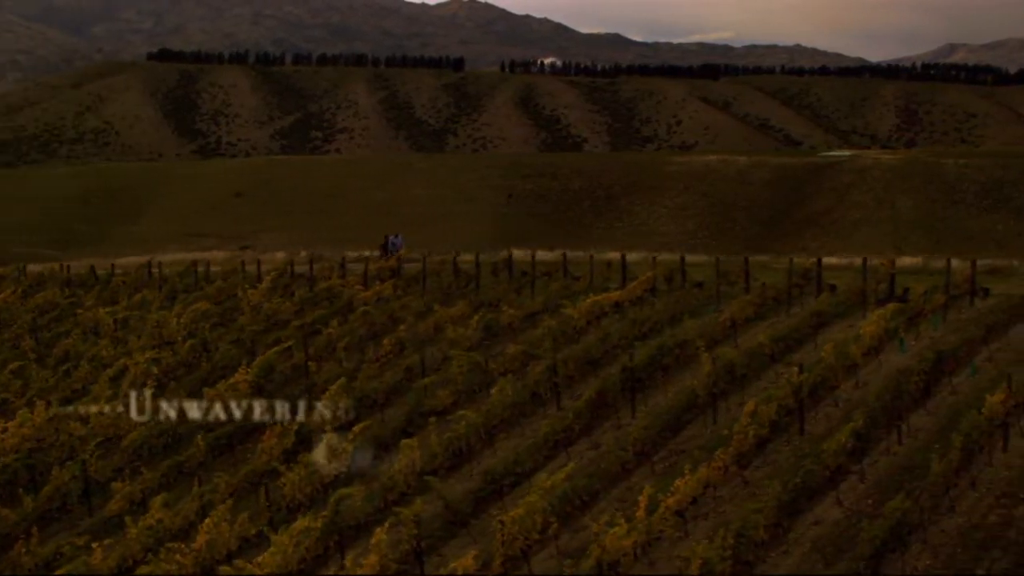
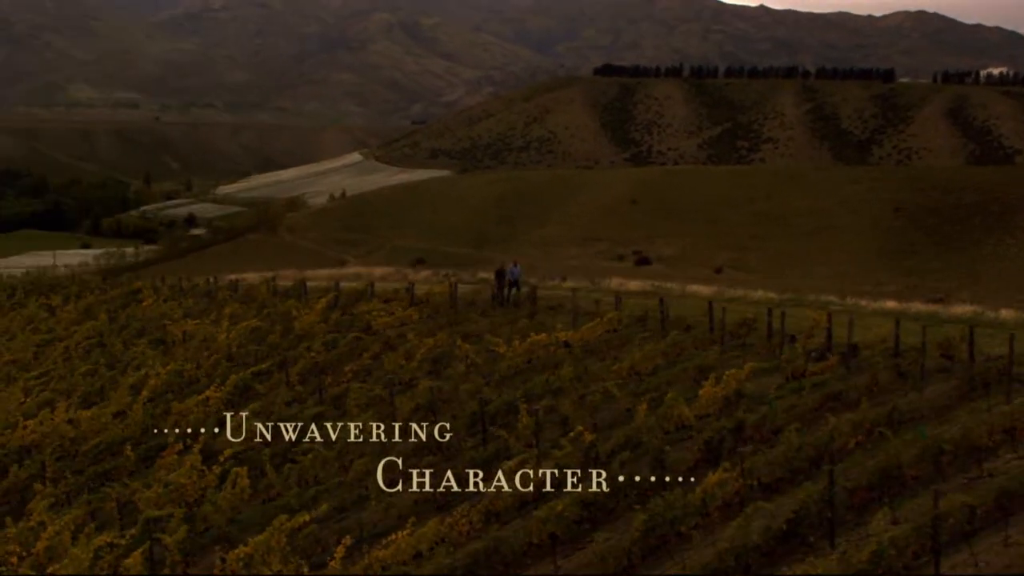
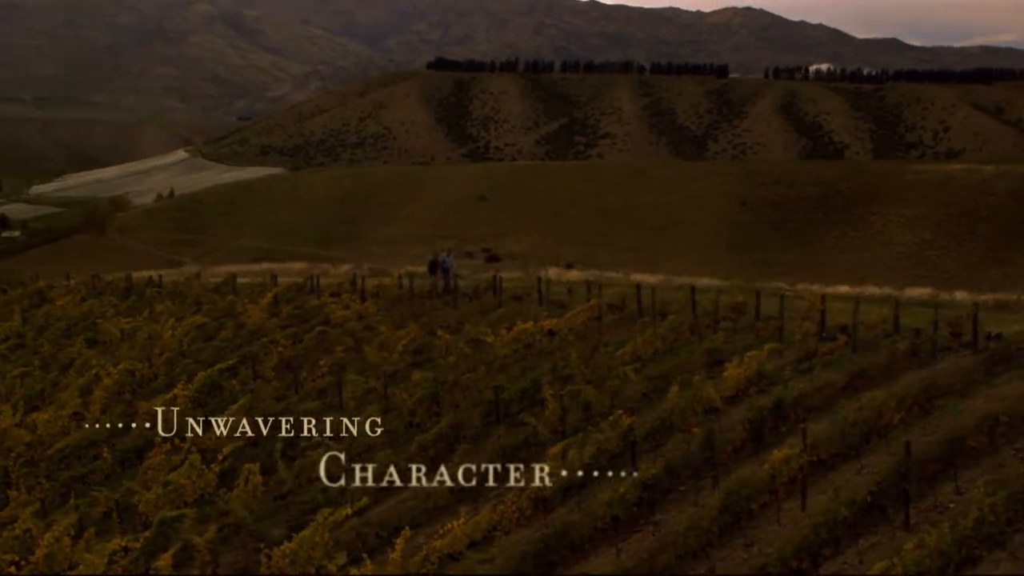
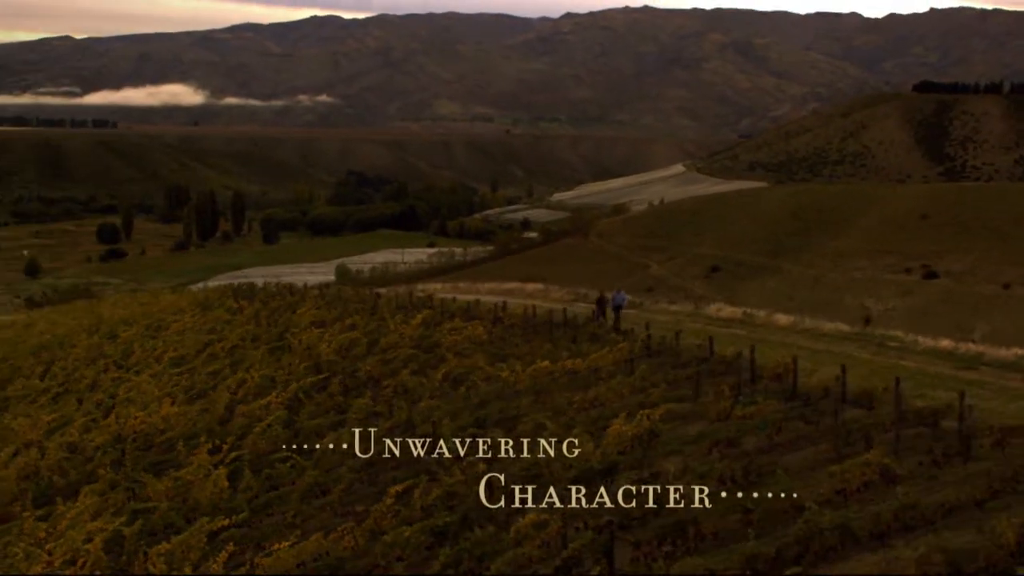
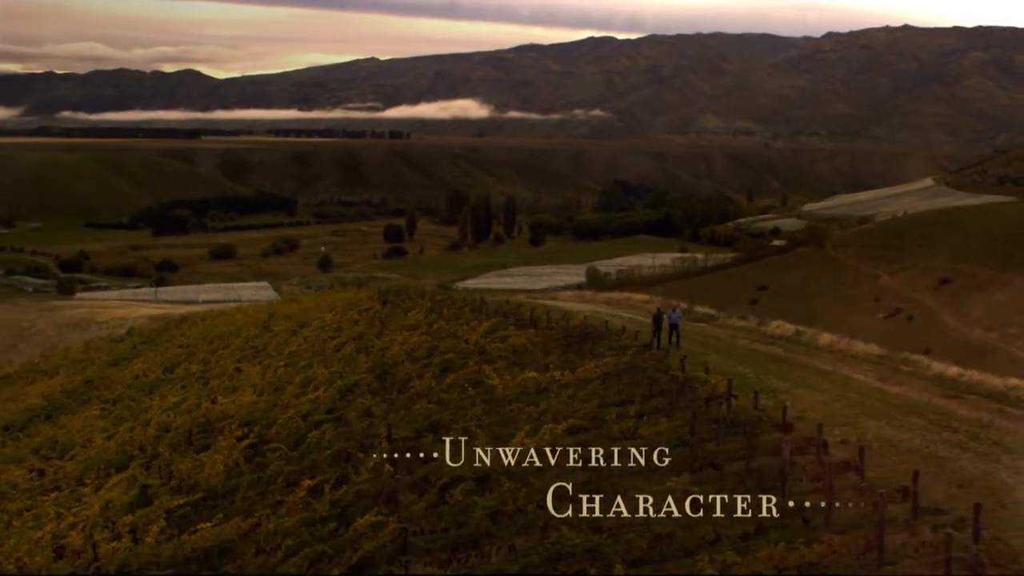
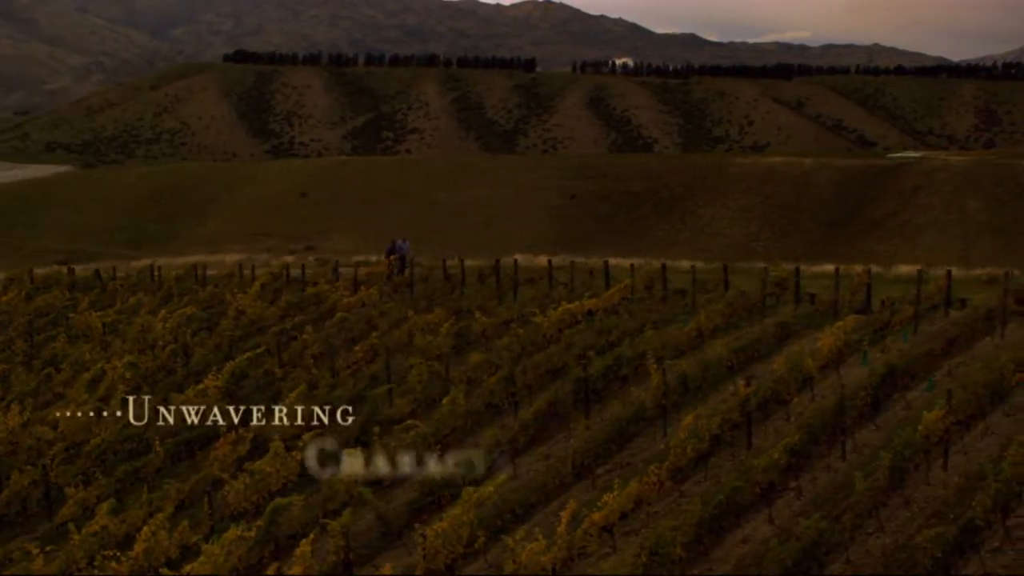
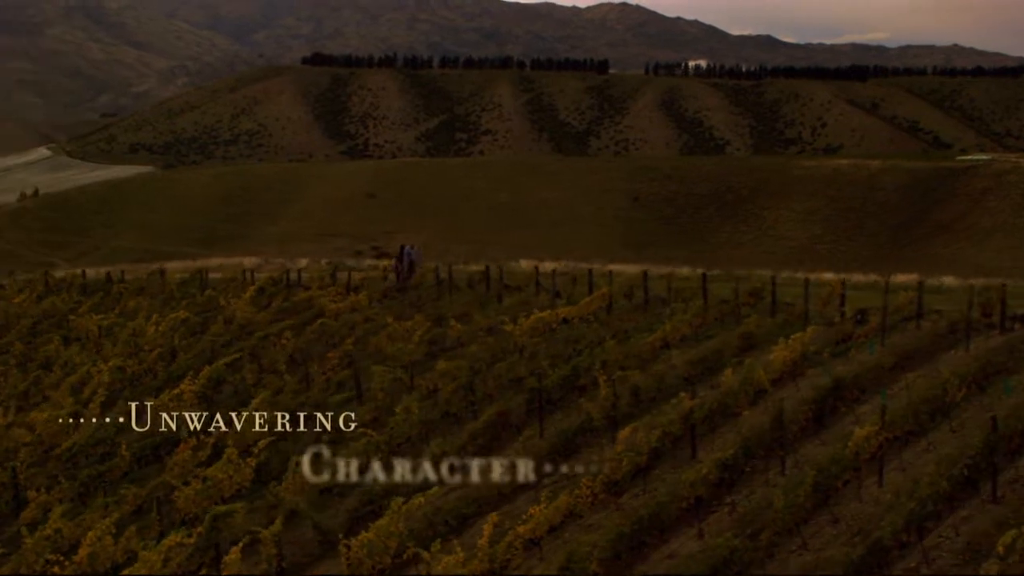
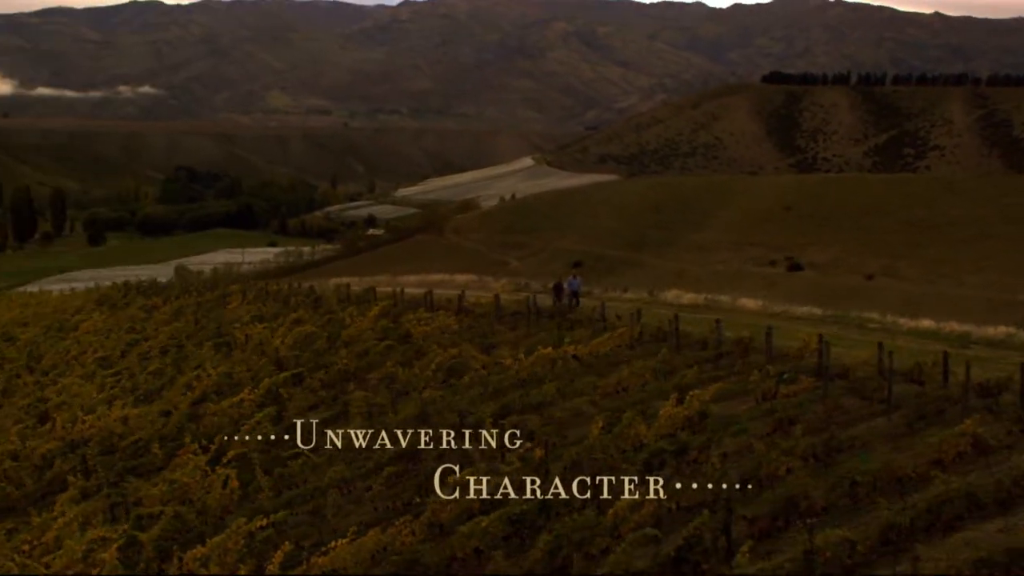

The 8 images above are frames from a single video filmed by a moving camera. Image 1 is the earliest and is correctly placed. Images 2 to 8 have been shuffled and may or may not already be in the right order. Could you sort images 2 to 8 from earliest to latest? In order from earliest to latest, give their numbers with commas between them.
6, 7, 3, 2, 8, 4, 5
